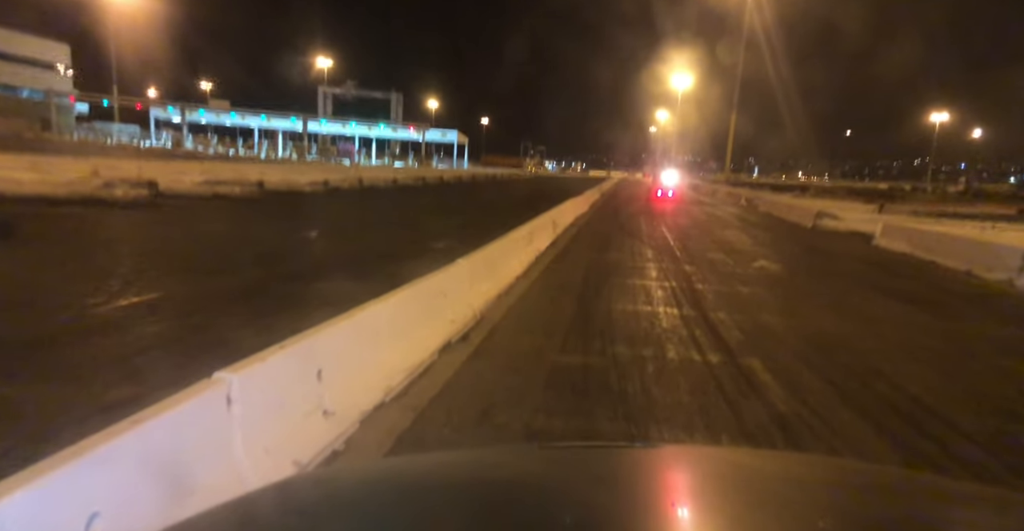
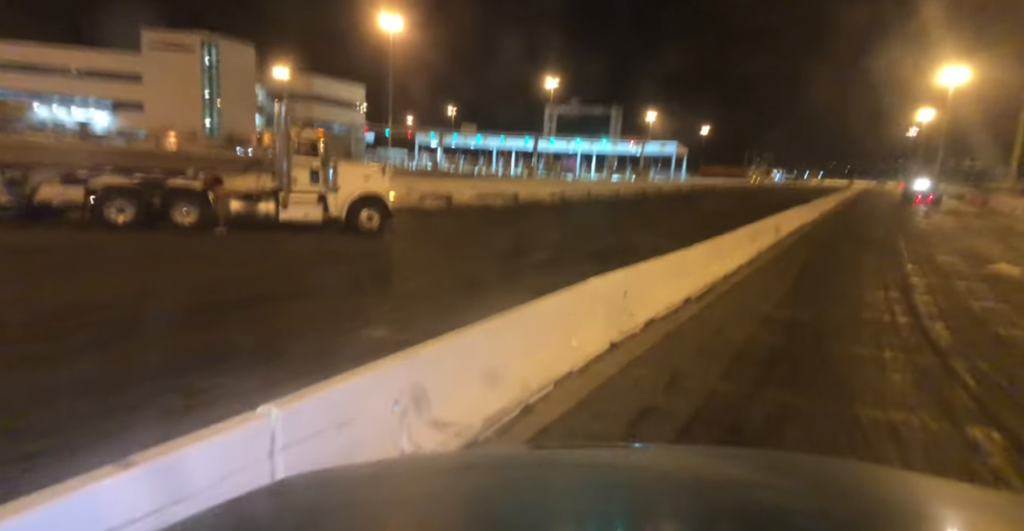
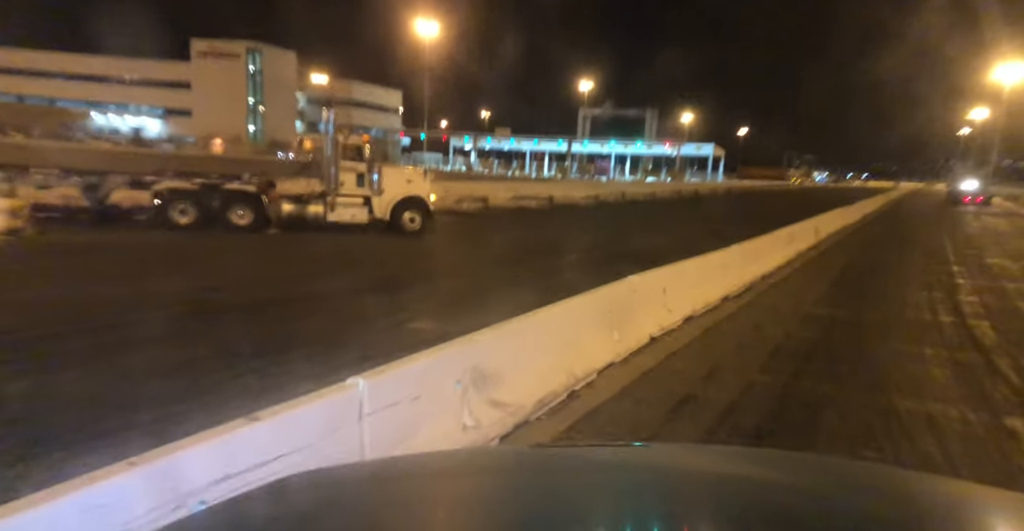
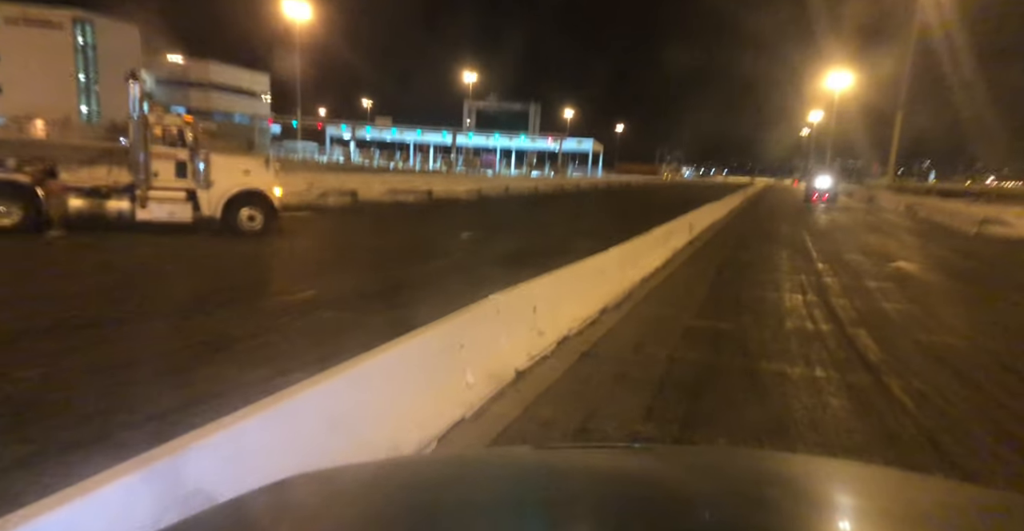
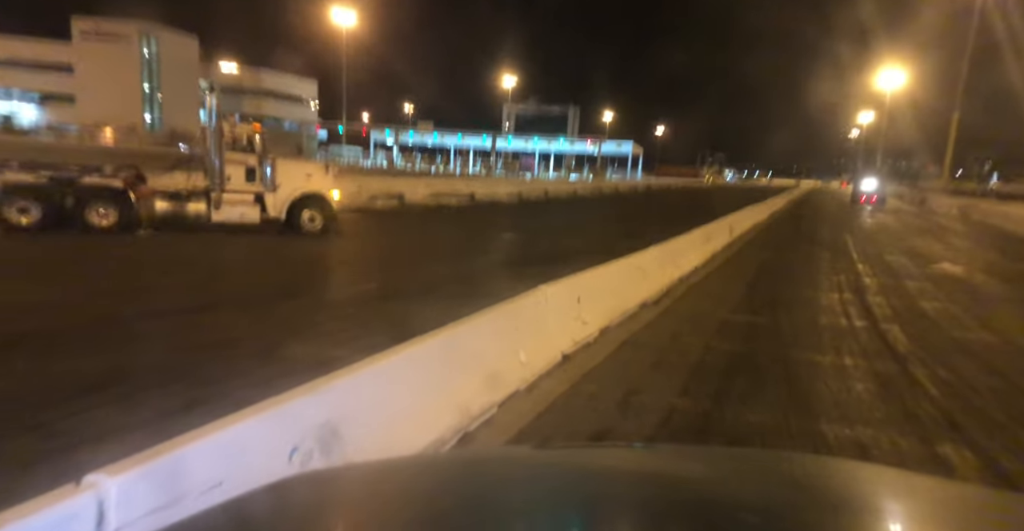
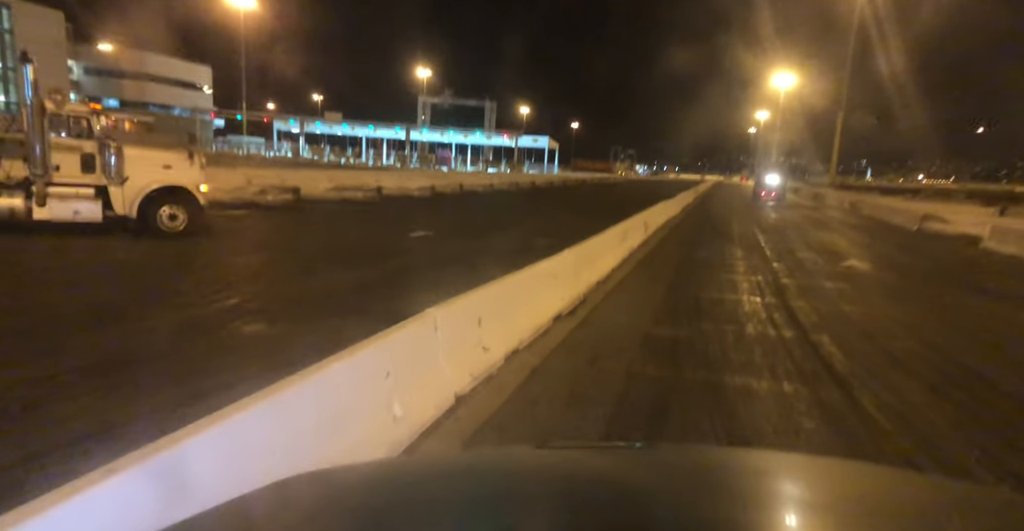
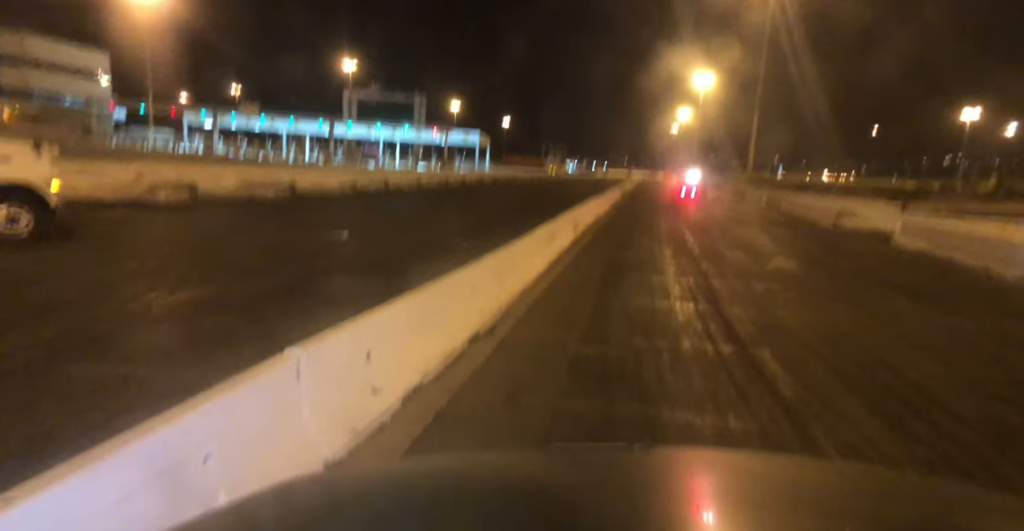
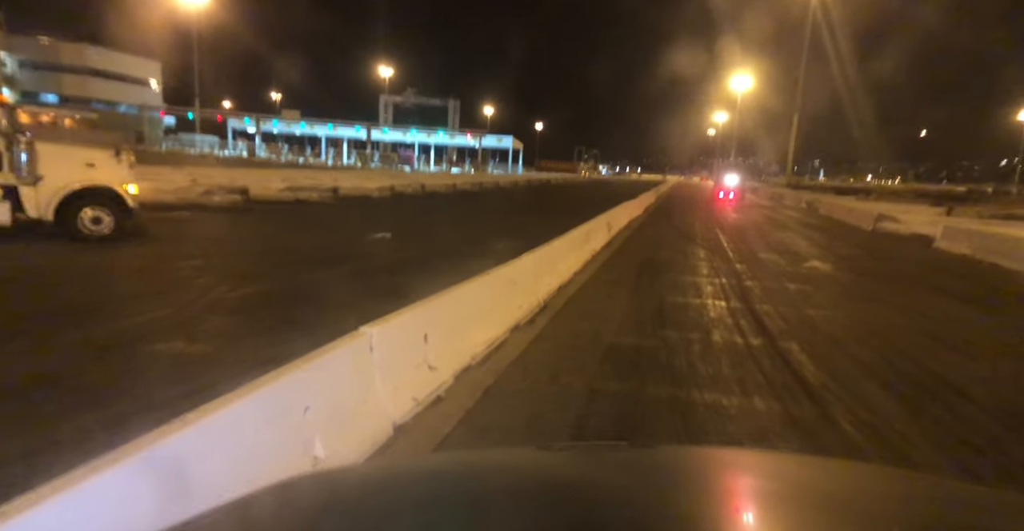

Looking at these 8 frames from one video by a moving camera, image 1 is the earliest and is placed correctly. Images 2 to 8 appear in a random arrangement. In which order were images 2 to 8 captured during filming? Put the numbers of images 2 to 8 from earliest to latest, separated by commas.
7, 8, 6, 4, 5, 2, 3
